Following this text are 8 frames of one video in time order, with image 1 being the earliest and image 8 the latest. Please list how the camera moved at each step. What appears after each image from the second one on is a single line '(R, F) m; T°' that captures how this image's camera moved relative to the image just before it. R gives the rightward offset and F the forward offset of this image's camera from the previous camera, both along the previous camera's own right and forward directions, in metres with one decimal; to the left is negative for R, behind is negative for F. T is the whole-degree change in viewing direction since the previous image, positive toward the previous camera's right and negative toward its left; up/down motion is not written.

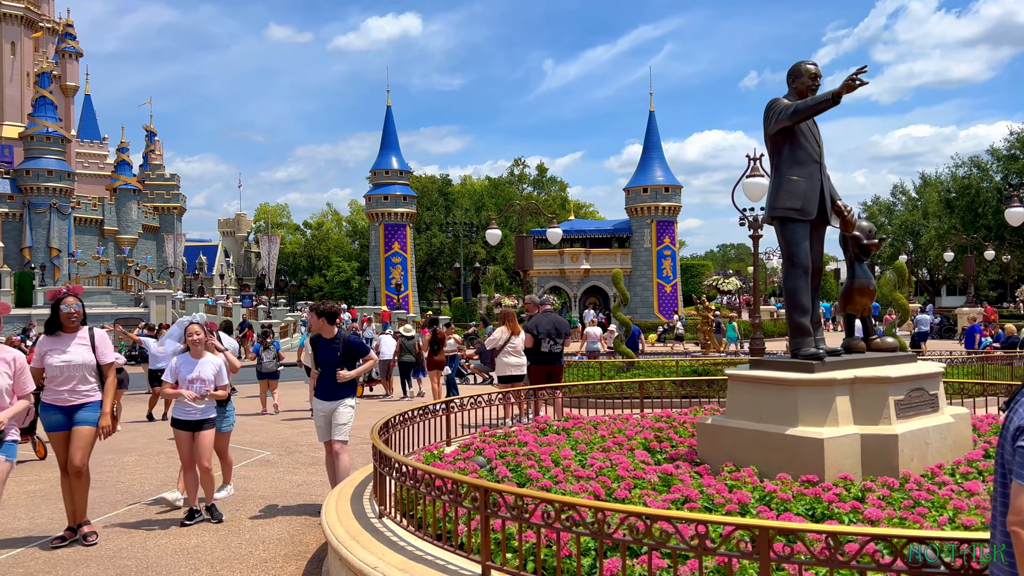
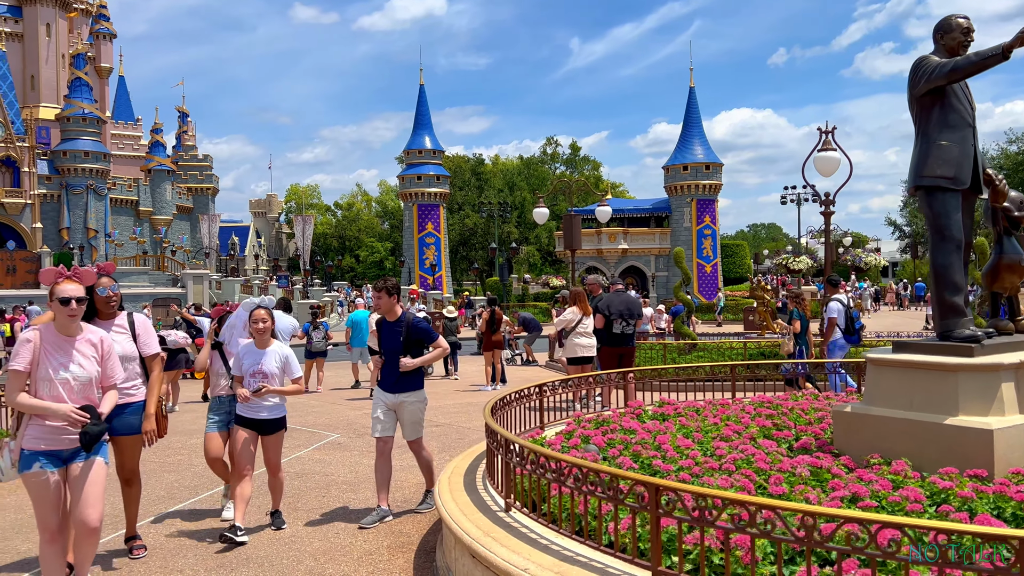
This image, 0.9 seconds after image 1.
(-0.6, +0.4) m; -2°
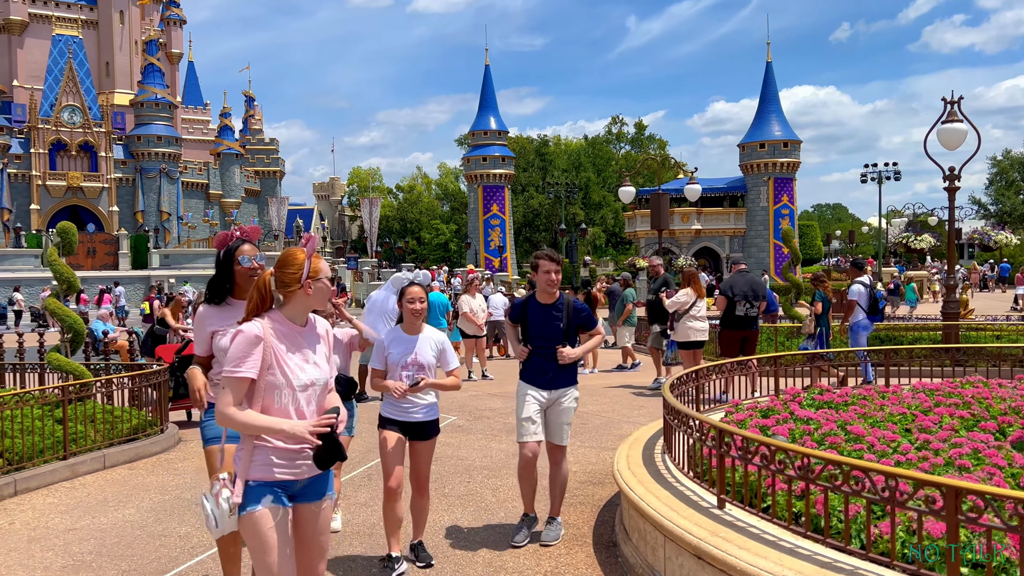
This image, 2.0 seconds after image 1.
(-0.8, +0.3) m; -4°
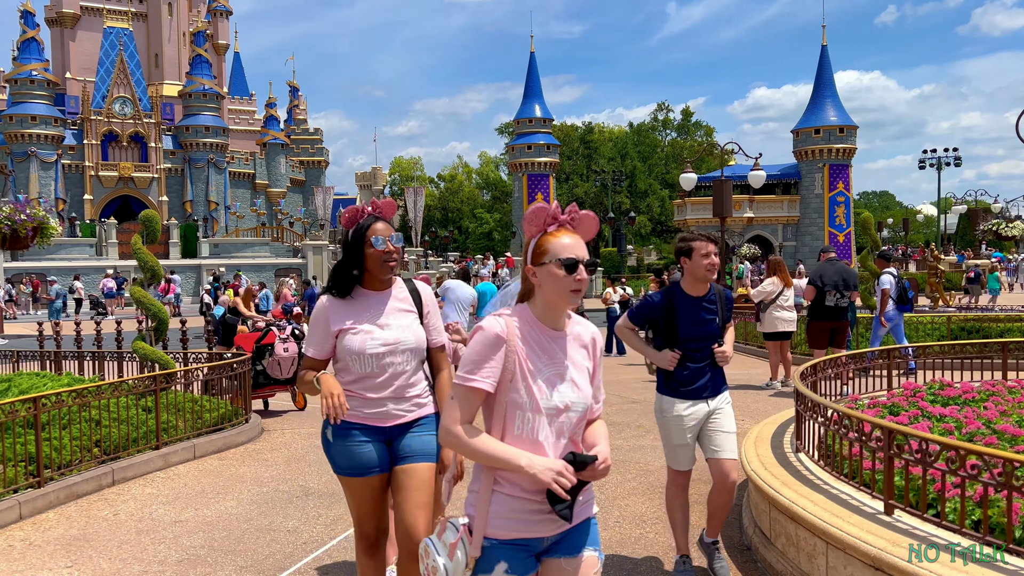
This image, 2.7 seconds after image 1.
(-0.5, +0.2) m; -3°
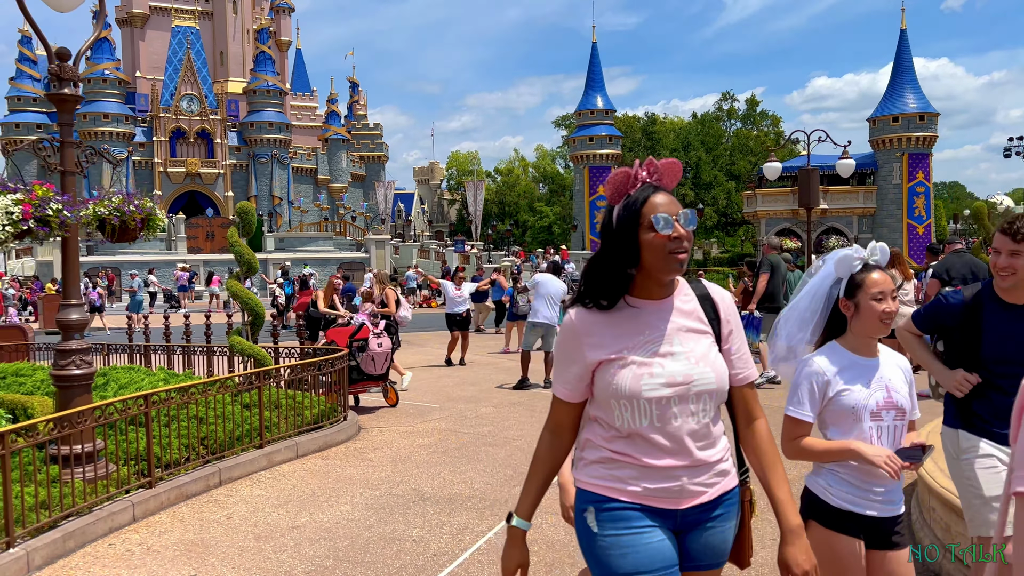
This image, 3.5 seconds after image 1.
(-0.5, +0.4) m; -4°
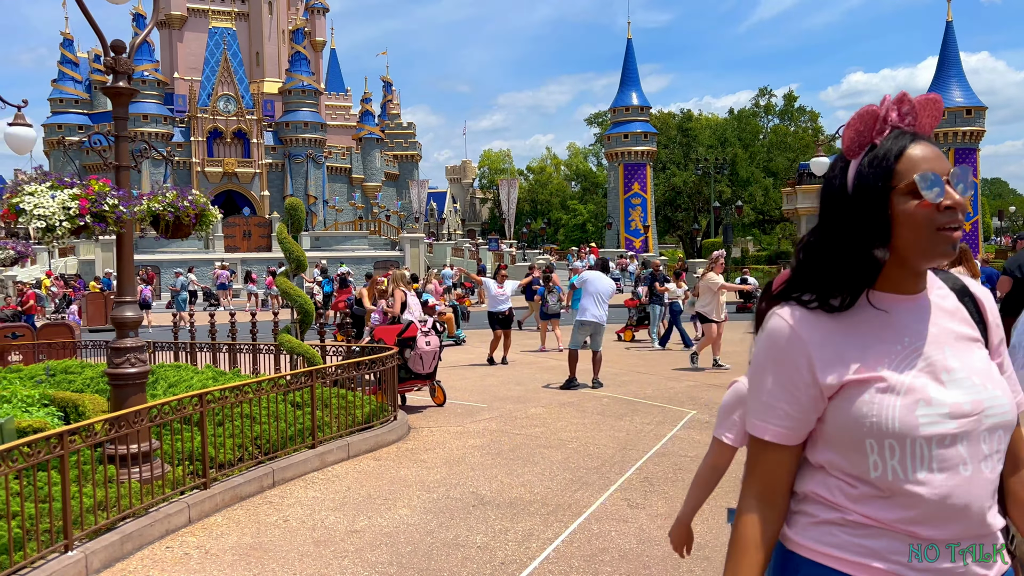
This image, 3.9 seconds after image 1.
(-0.2, +0.2) m; -2°
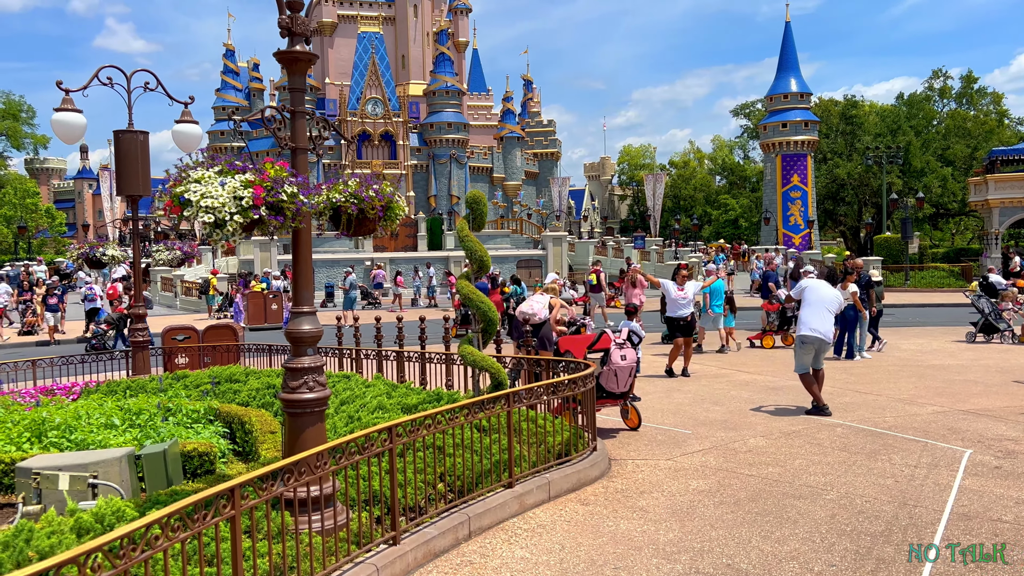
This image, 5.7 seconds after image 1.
(-0.7, +1.3) m; -9°
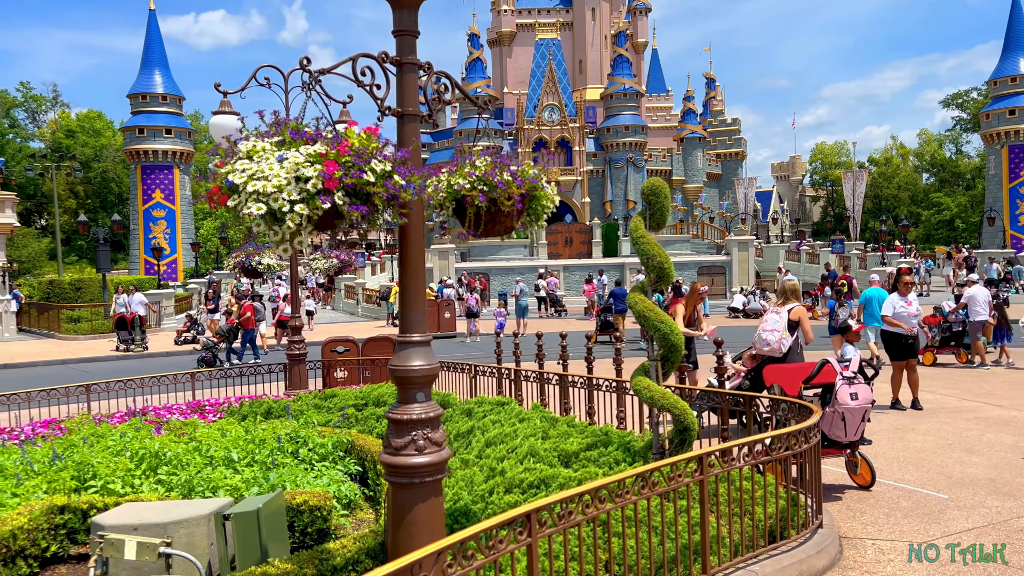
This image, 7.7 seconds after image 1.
(-0.1, +1.5) m; -12°
